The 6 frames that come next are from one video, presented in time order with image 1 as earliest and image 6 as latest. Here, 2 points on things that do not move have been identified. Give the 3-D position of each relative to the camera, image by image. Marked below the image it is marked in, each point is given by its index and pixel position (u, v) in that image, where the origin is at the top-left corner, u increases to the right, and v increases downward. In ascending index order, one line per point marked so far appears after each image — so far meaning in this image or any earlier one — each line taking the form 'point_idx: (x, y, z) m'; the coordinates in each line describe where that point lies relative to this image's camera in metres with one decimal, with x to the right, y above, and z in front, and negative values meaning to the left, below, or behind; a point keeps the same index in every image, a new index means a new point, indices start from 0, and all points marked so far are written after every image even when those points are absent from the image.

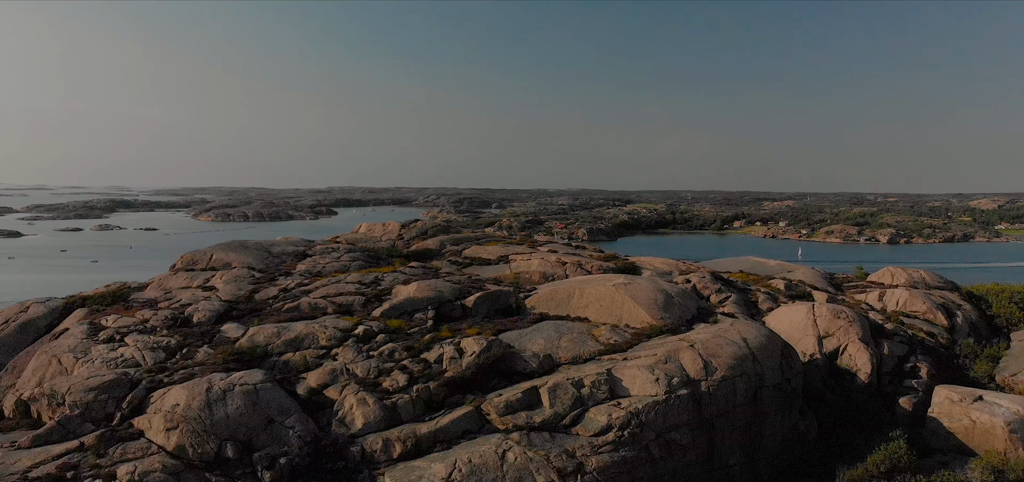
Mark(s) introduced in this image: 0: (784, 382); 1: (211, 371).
0: (+3.5, -1.8, +7.2) m
1: (-3.5, -1.5, +6.4) m
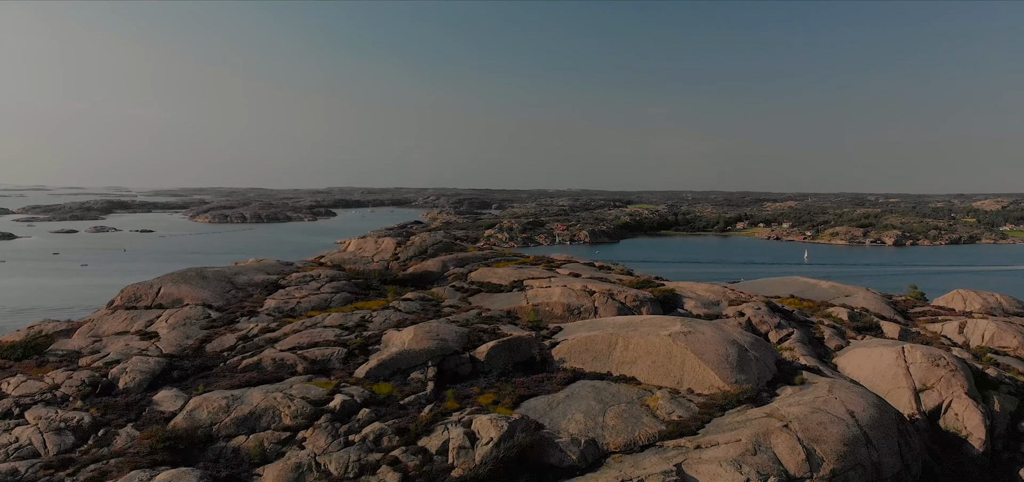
0: (+3.8, -2.2, +5.4) m
1: (-3.2, -1.9, +4.6) m
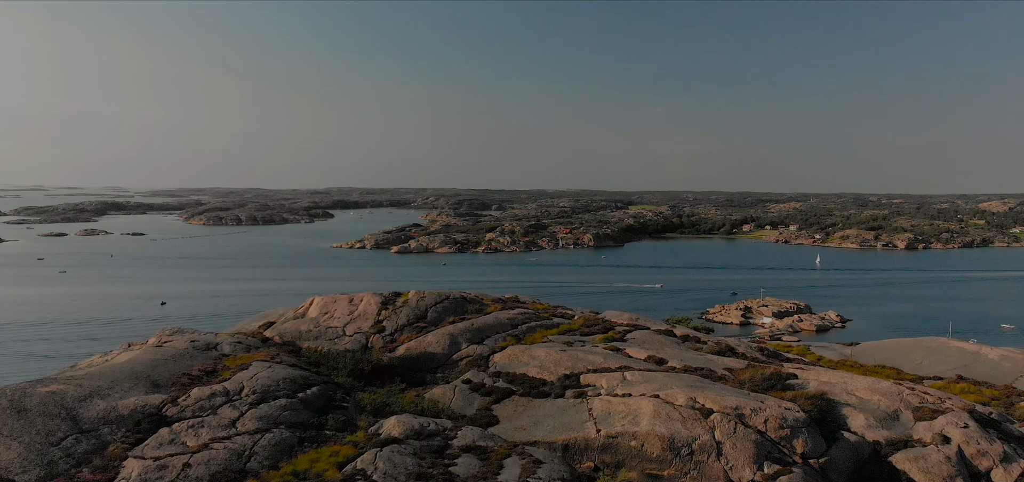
0: (+4.4, -3.0, +1.9) m
1: (-2.7, -2.7, +1.1) m
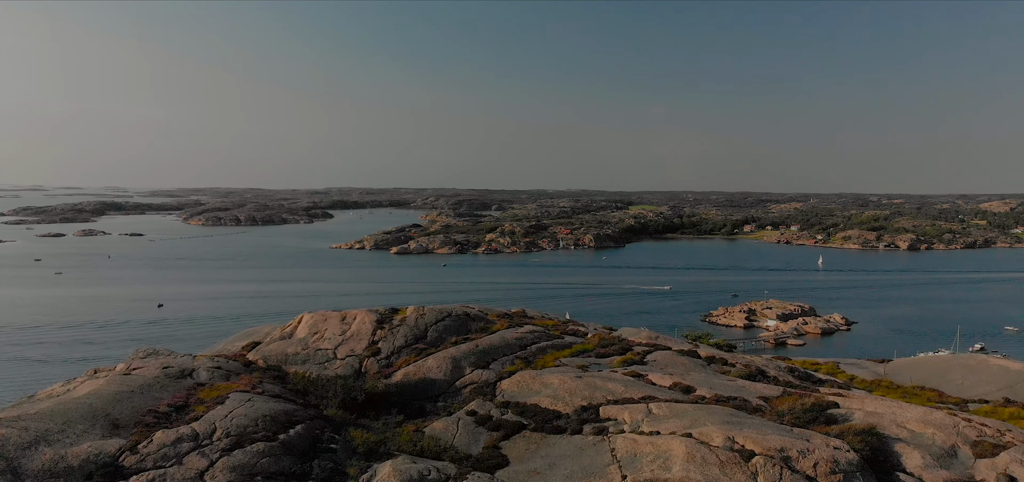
0: (+4.5, -3.1, +1.2) m
1: (-2.6, -2.8, +0.5) m
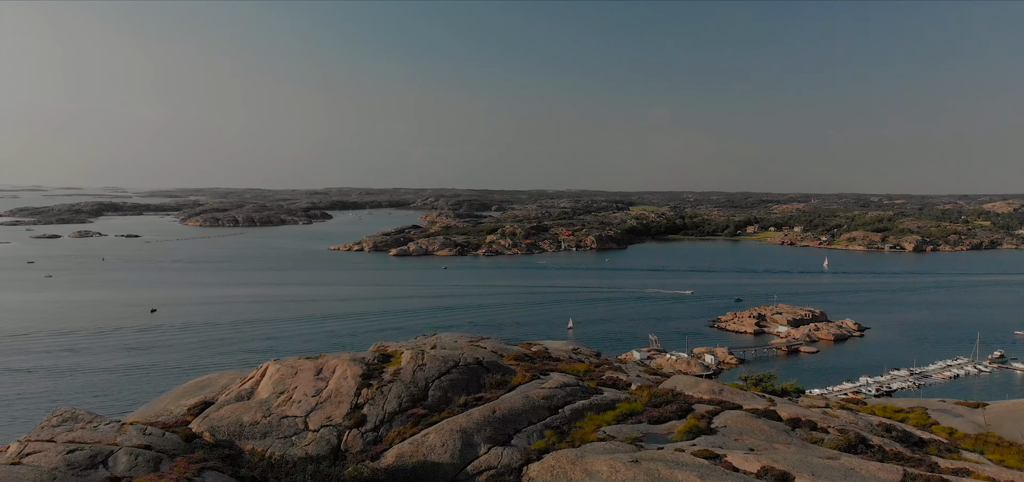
0: (+4.7, -3.4, -0.2) m
1: (-2.3, -3.1, -1.0) m
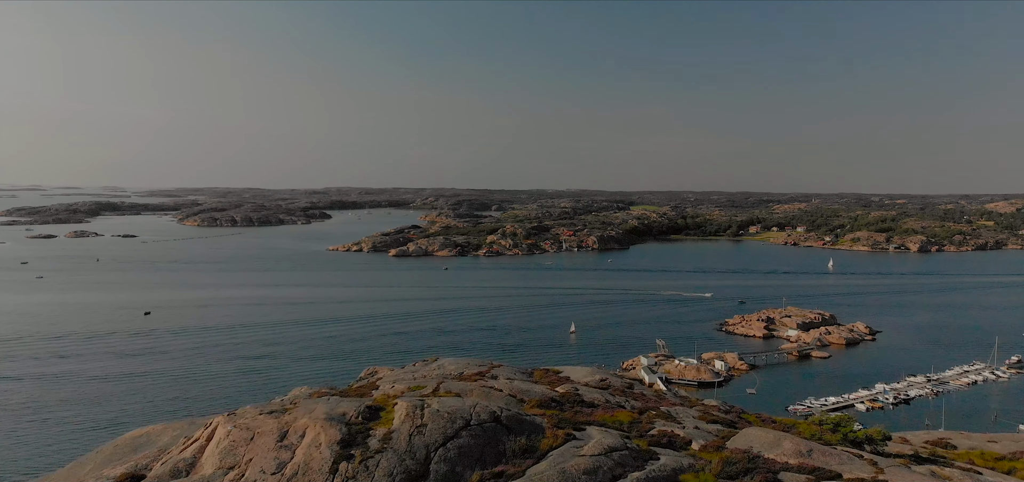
0: (+4.9, -3.5, -1.5) m
1: (-2.1, -3.2, -2.3) m
